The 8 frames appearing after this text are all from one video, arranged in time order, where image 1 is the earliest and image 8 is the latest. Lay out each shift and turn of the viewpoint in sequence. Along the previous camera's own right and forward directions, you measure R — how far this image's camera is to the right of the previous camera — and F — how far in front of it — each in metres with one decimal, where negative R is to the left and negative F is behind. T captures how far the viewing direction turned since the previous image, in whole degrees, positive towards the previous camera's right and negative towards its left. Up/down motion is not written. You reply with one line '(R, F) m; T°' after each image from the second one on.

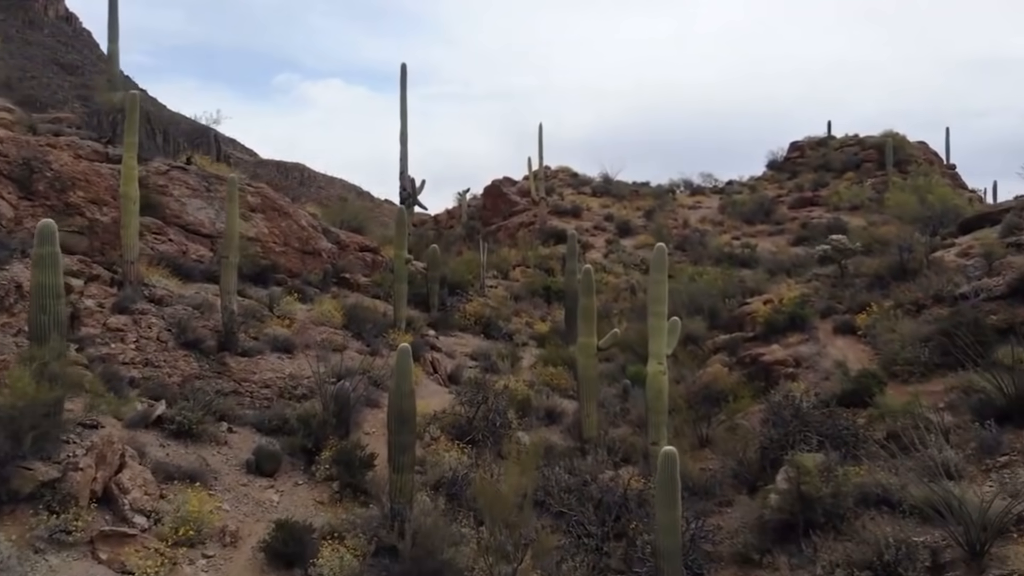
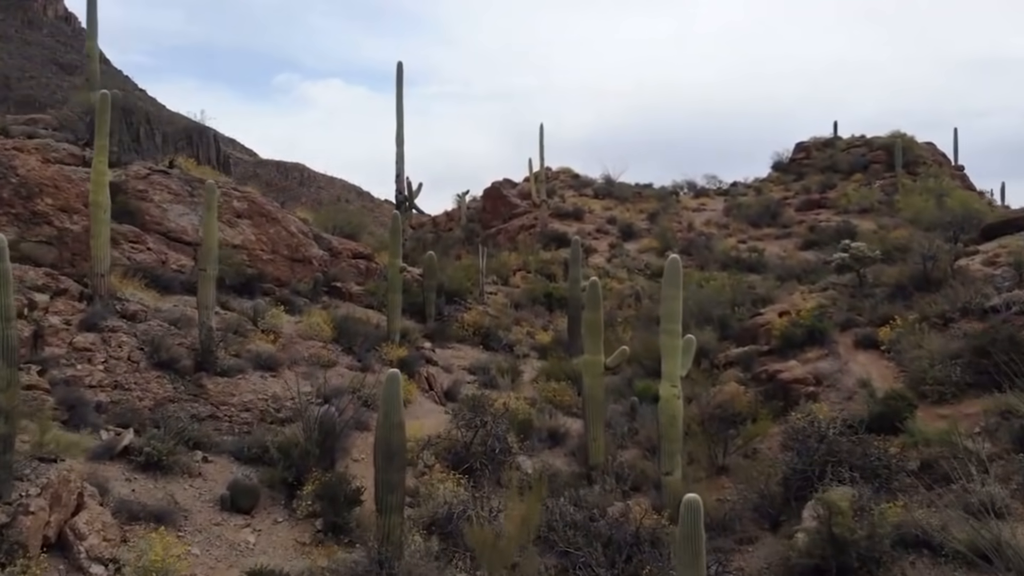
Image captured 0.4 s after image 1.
(0.0, +0.8) m; 0°
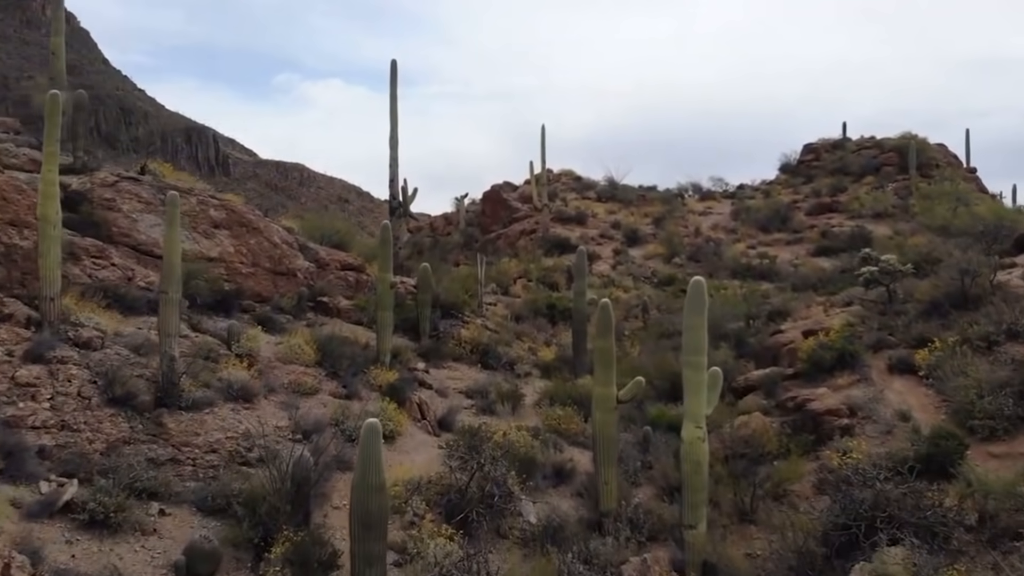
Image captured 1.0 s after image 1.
(0.0, +1.2) m; 0°
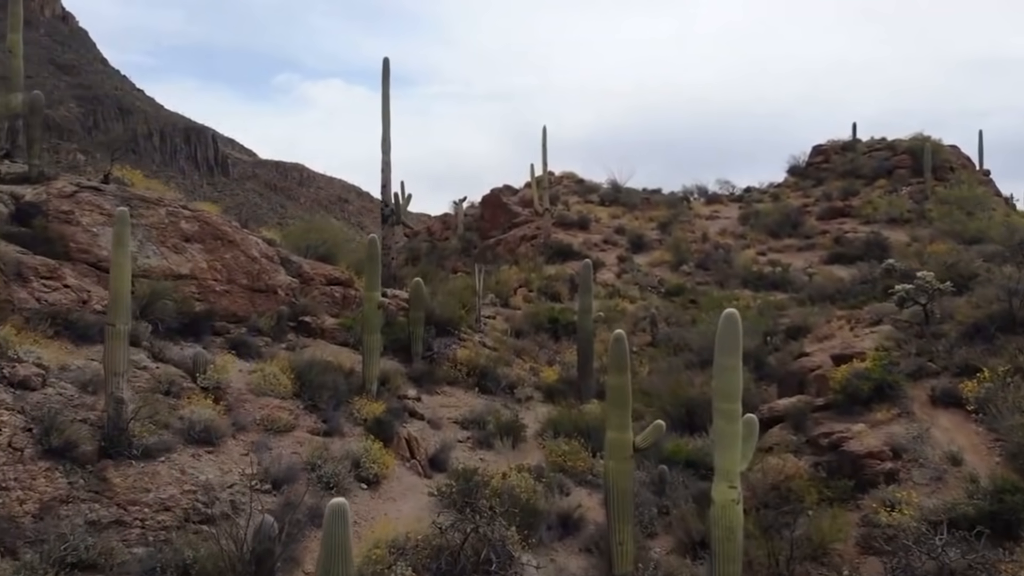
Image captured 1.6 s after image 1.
(0.0, +1.2) m; 0°
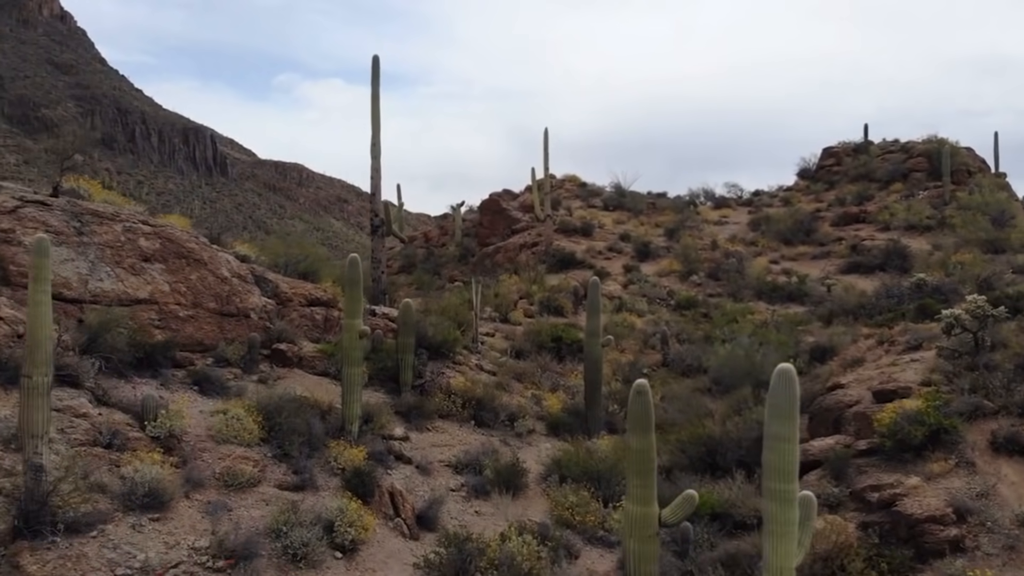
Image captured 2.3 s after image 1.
(0.0, +1.4) m; 0°
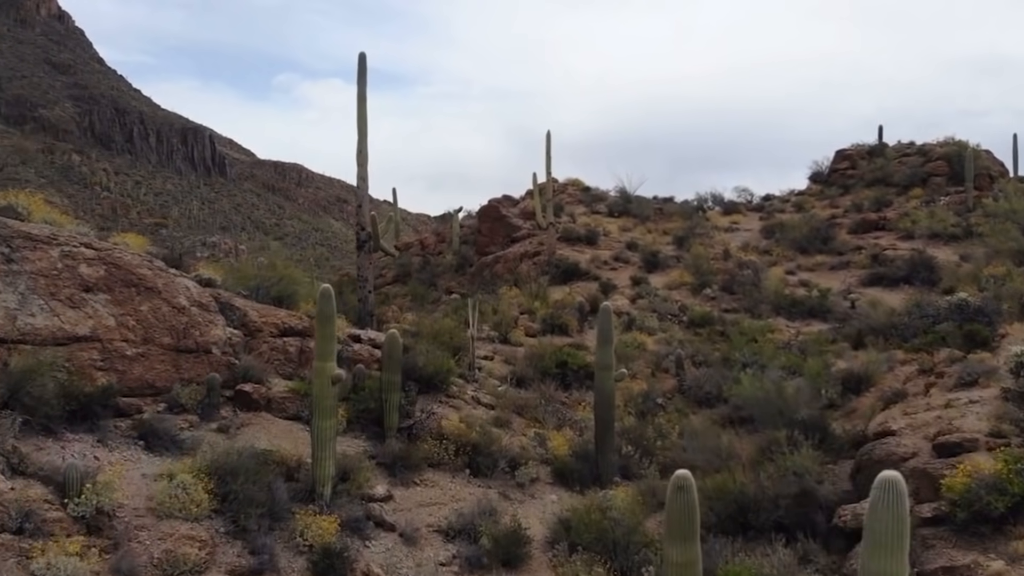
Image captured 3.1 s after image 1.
(0.0, +1.5) m; 0°
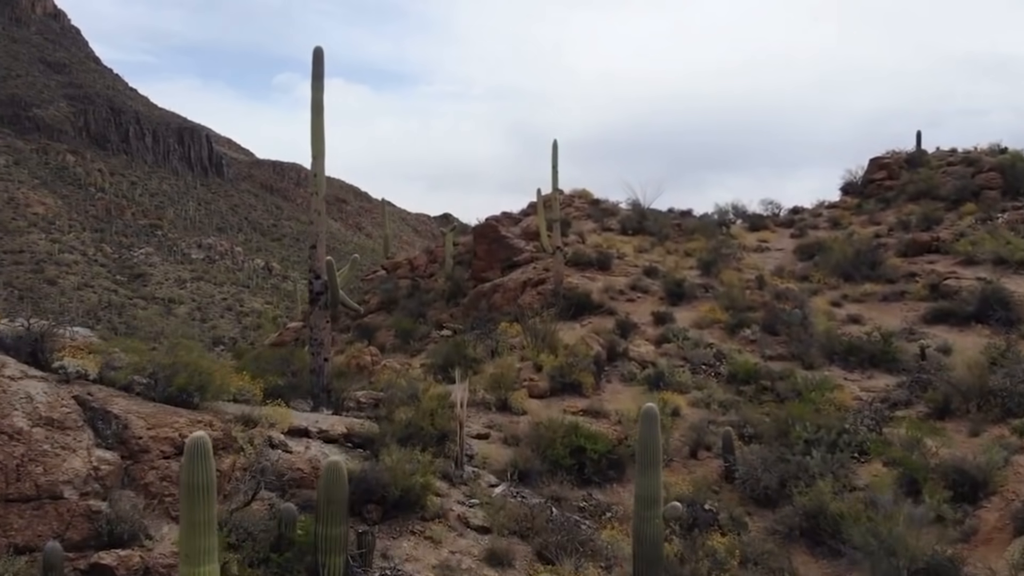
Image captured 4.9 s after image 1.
(0.0, +3.5) m; 0°
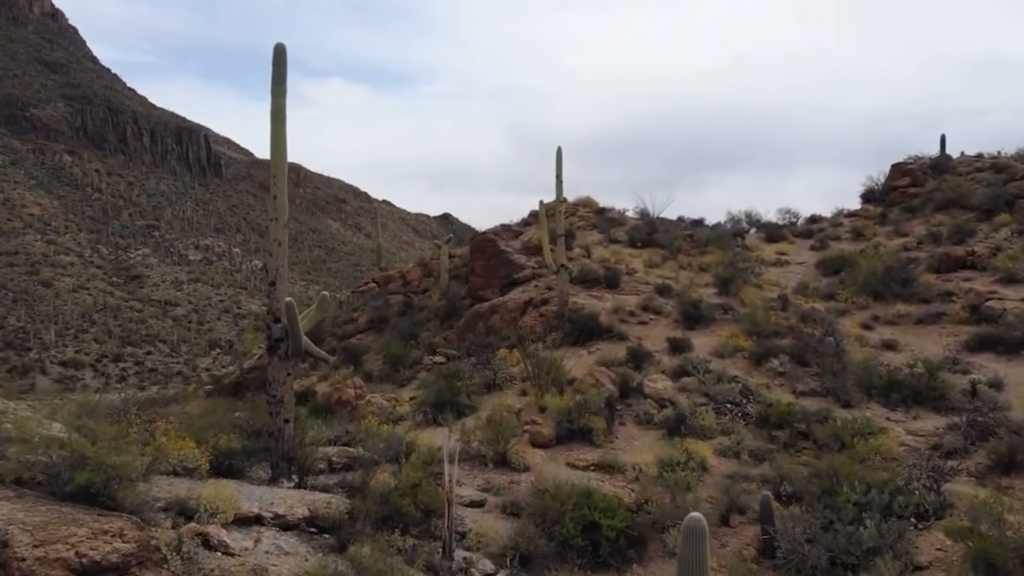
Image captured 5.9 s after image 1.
(0.0, +1.9) m; 0°
